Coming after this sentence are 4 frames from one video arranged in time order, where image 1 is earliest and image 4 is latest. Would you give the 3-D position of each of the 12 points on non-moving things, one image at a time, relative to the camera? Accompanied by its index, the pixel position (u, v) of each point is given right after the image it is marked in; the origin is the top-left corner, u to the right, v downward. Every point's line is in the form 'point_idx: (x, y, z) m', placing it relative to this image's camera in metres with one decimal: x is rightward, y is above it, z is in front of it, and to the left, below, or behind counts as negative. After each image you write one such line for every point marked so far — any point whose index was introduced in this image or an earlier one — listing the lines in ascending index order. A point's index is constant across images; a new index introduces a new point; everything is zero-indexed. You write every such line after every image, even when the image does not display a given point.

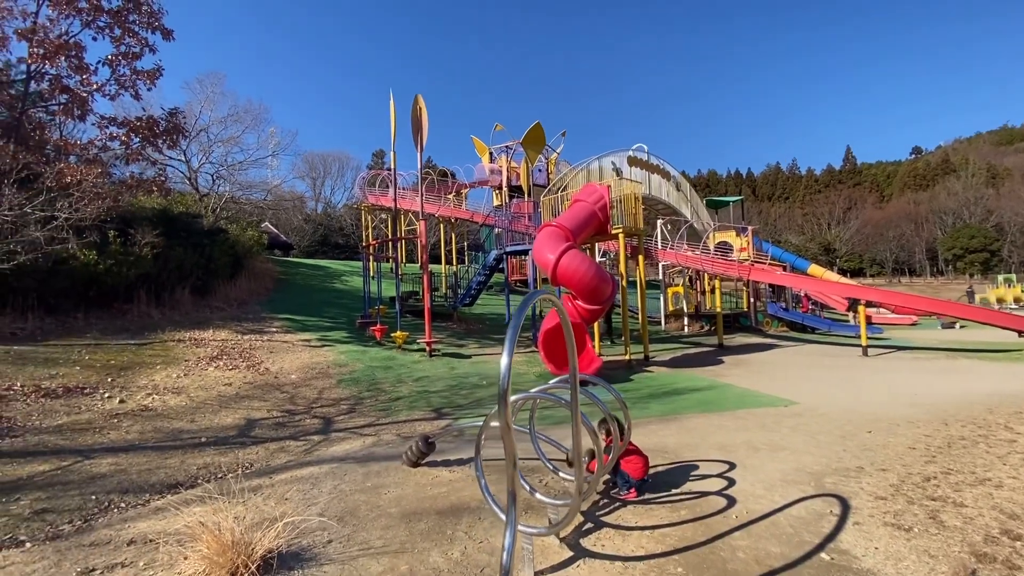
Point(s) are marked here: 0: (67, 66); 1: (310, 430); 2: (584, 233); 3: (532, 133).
0: (-6.7, +3.3, +8.9) m
1: (-2.3, -1.6, +6.7) m
2: (+1.3, +0.9, +10.3) m
3: (+0.6, +4.9, +18.8) m
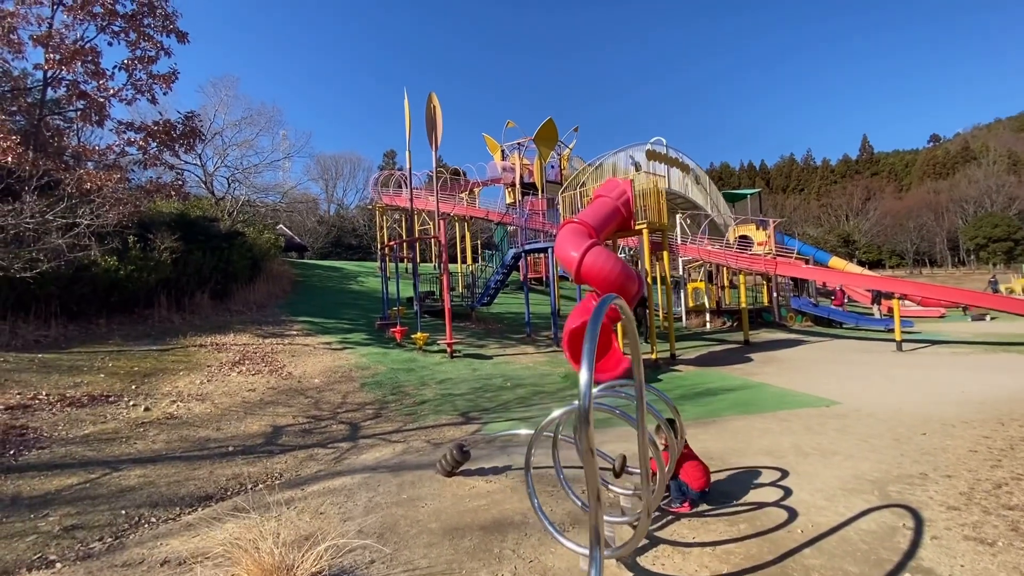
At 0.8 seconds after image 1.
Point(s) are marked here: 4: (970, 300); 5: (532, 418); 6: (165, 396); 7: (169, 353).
0: (-6.4, +3.2, +8.8) m
1: (-2.0, -1.7, +6.6) m
2: (+1.6, +1.0, +10.1) m
3: (+1.1, +5.0, +18.6) m
4: (+11.1, -0.3, +14.3) m
5: (+0.3, -1.7, +7.5) m
6: (-4.3, -1.3, +7.3) m
7: (-5.0, -1.0, +8.7) m
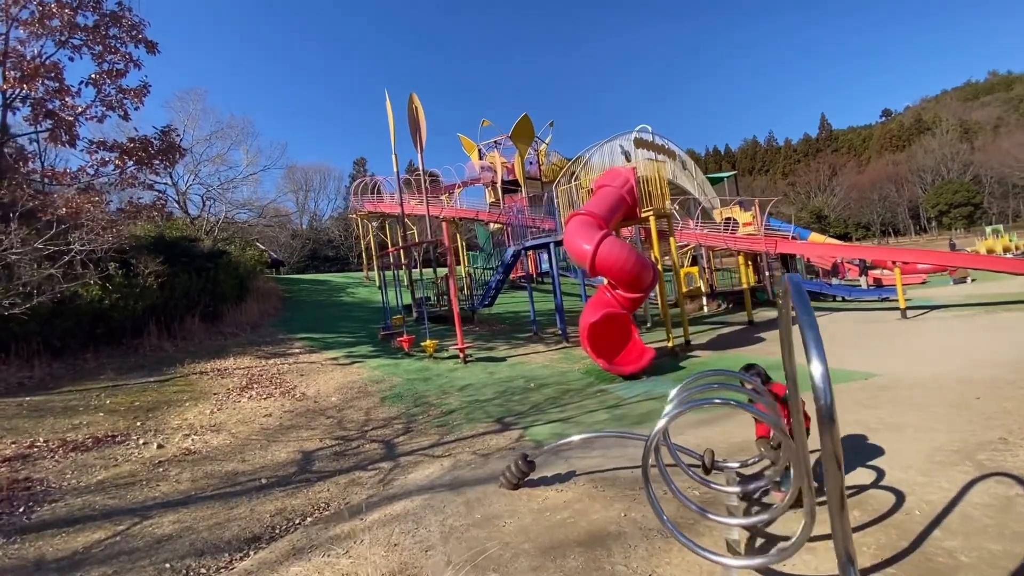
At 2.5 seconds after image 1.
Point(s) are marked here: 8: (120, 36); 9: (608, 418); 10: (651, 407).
0: (-6.4, +2.8, +8.1) m
1: (-1.4, -1.8, +6.2) m
2: (+1.7, +1.1, +9.9) m
3: (+0.4, +5.1, +18.3) m
4: (+11.0, +0.6, +14.6) m
5: (+0.7, -1.6, +7.2) m
6: (-3.8, -1.6, +6.7) m
7: (-4.7, -1.3, +8.0) m
8: (-5.8, +3.8, +8.8) m
9: (+1.2, -1.6, +7.1) m
10: (+1.8, -1.5, +7.6) m
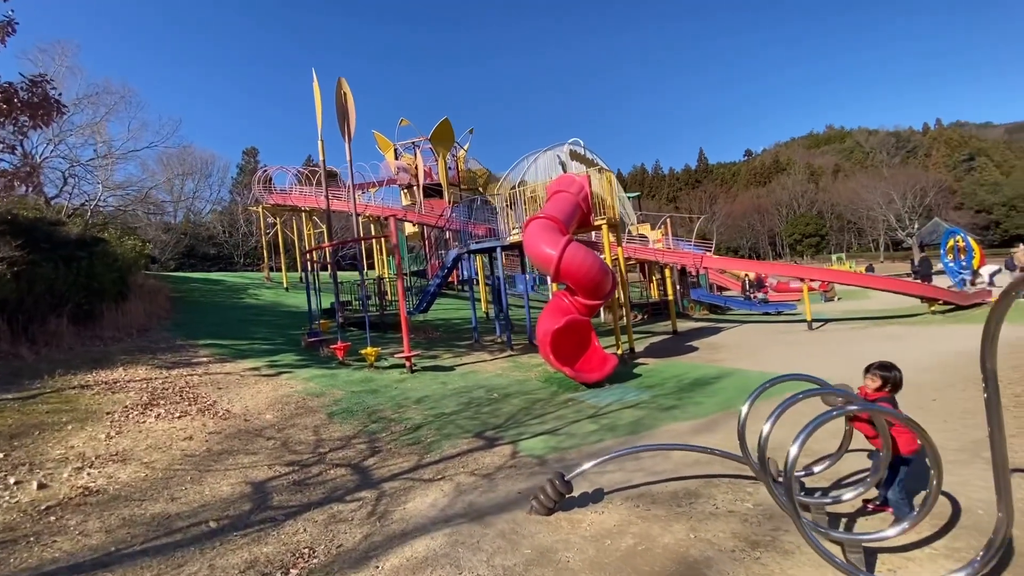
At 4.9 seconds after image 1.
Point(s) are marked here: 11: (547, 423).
0: (-6.5, +2.9, +6.0) m
1: (-1.4, -1.7, +5.0) m
2: (+0.9, +1.1, +9.4) m
3: (-2.1, +4.8, +17.4) m
4: (+9.0, +0.2, +15.9) m
5: (+0.5, -1.6, +6.4) m
6: (-3.8, -1.5, +5.0) m
7: (-4.9, -1.2, +6.1) m
8: (-6.2, +3.9, +6.8) m
9: (+1.0, -1.6, +6.5) m
10: (+1.5, -1.5, +7.1) m
11: (+0.4, -1.5, +6.7) m
